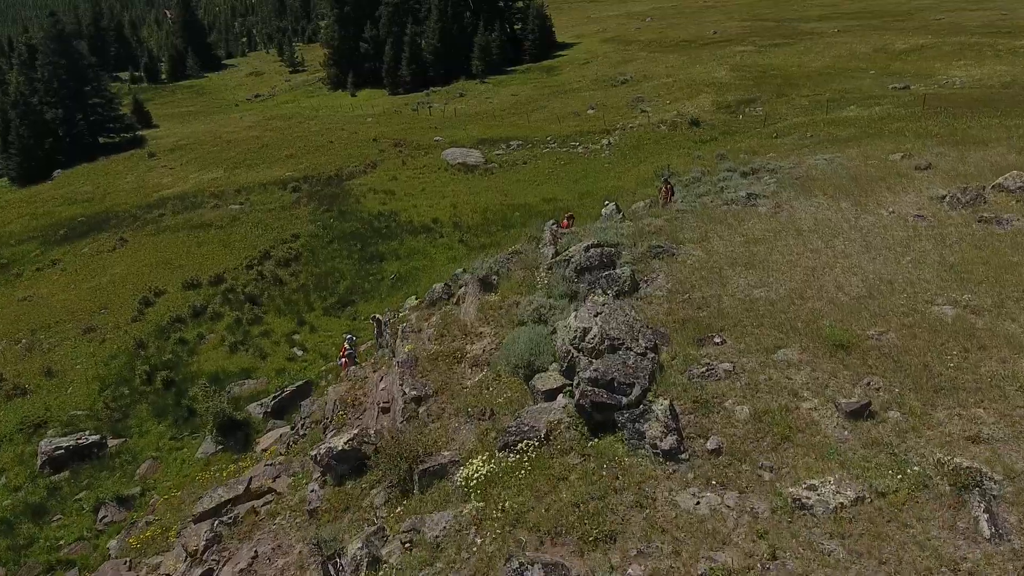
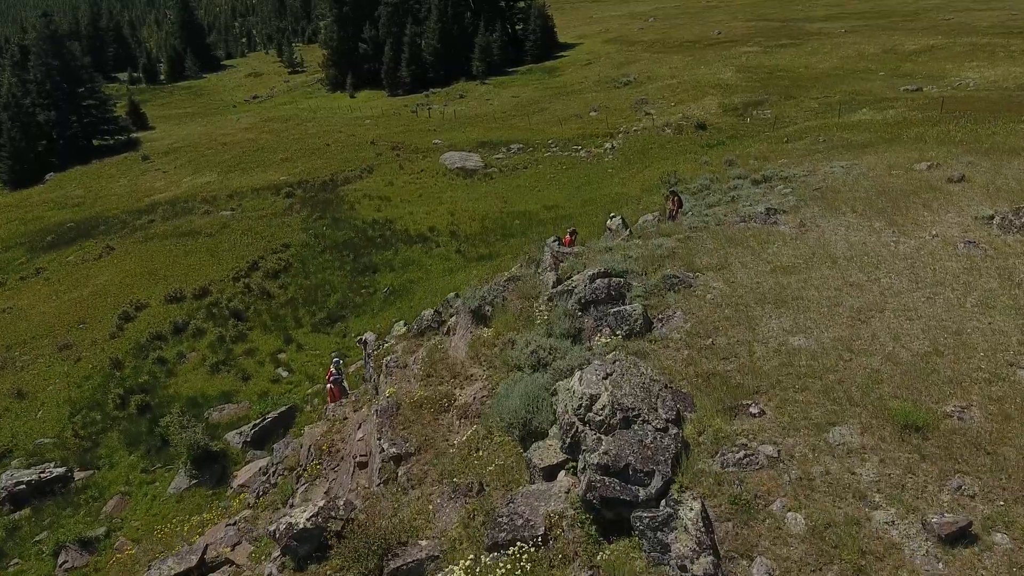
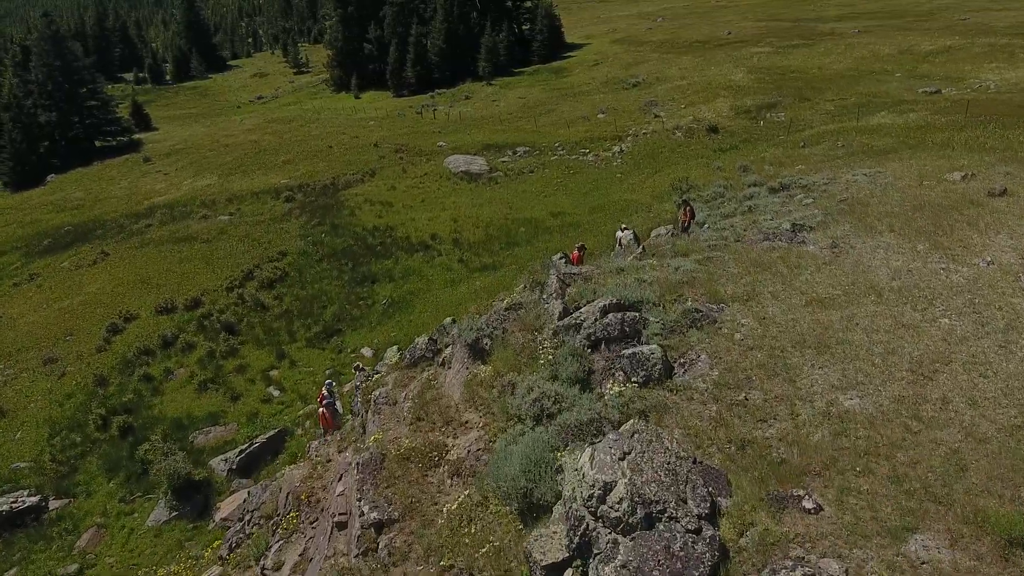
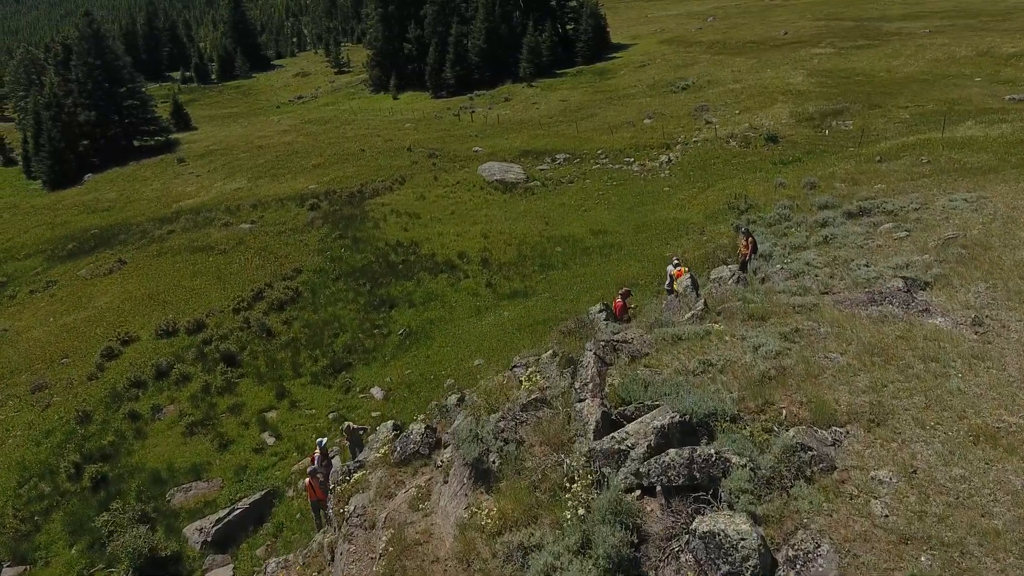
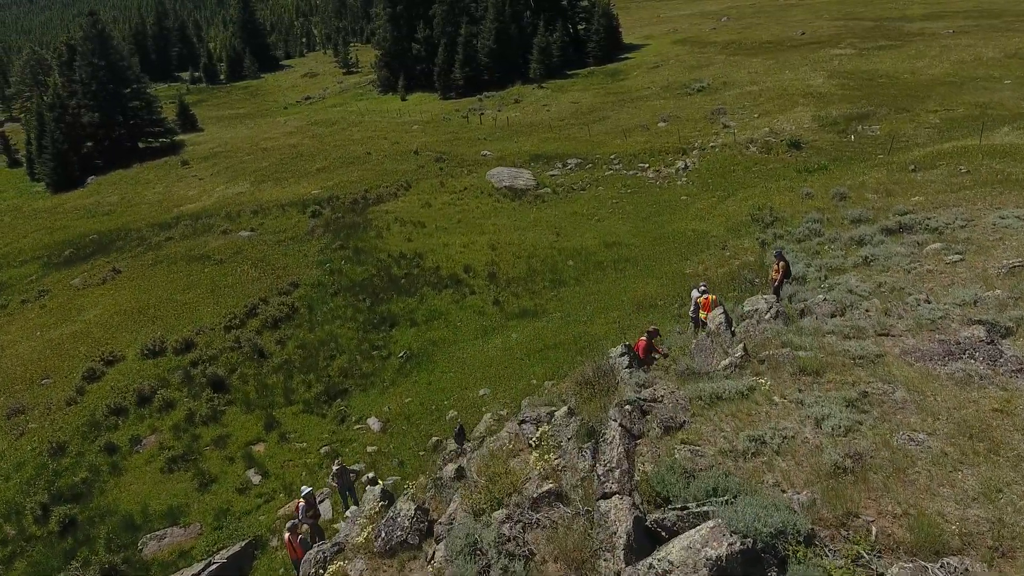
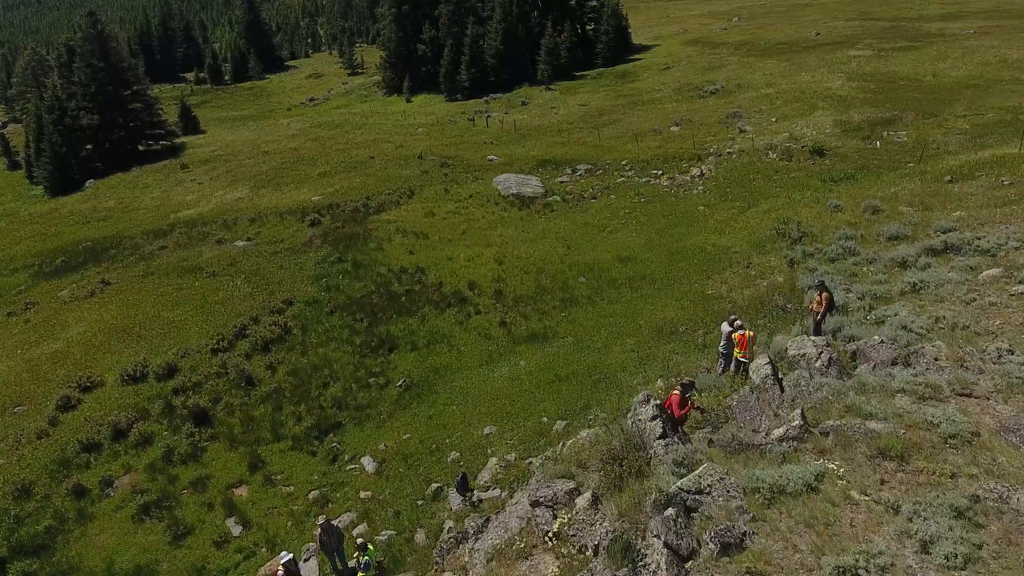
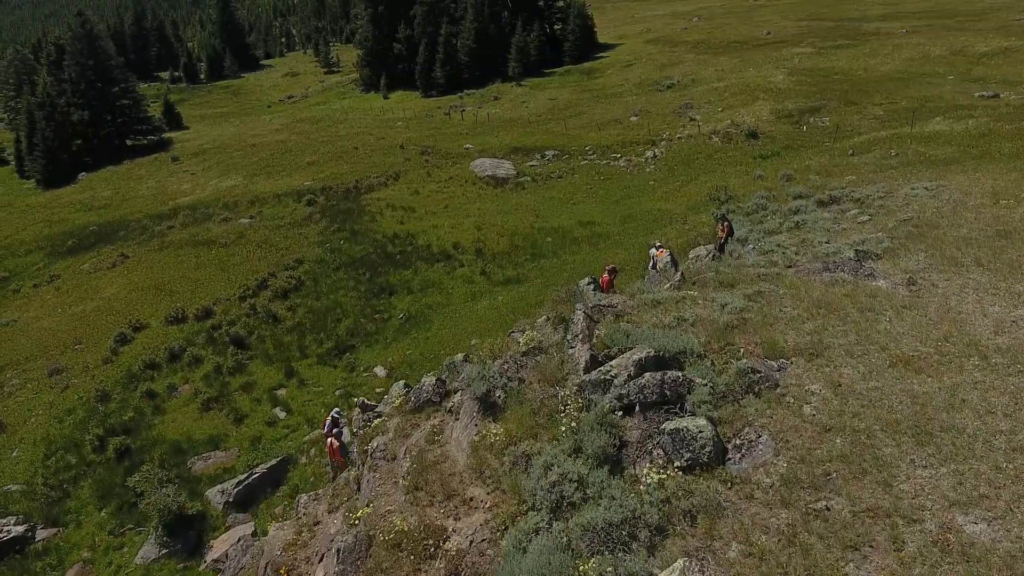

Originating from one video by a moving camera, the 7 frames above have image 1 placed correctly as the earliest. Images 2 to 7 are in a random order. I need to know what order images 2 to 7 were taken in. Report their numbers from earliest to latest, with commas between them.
2, 3, 7, 4, 5, 6
